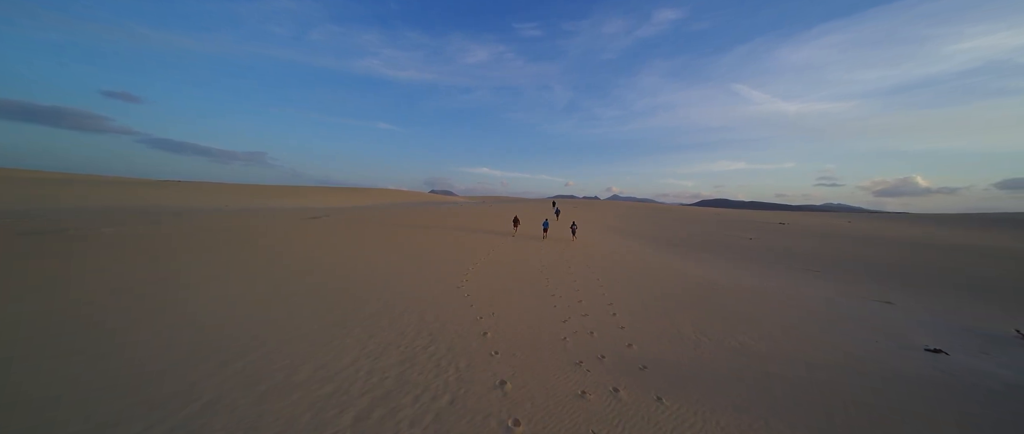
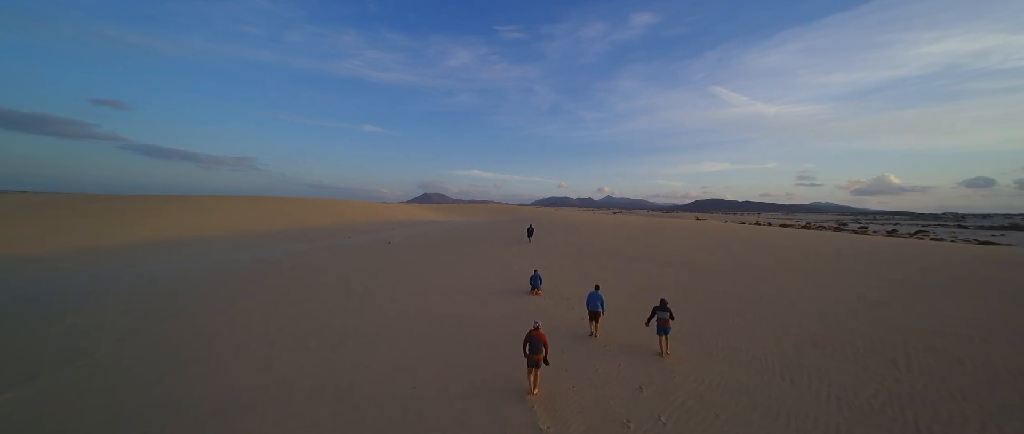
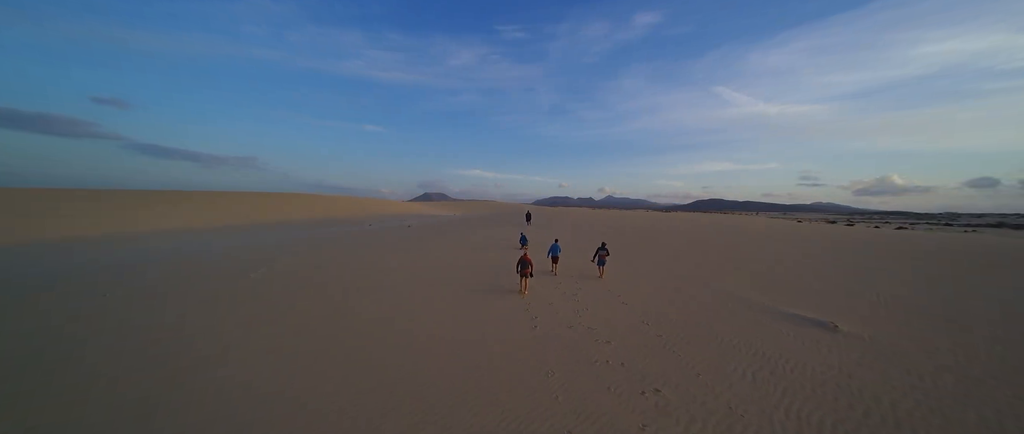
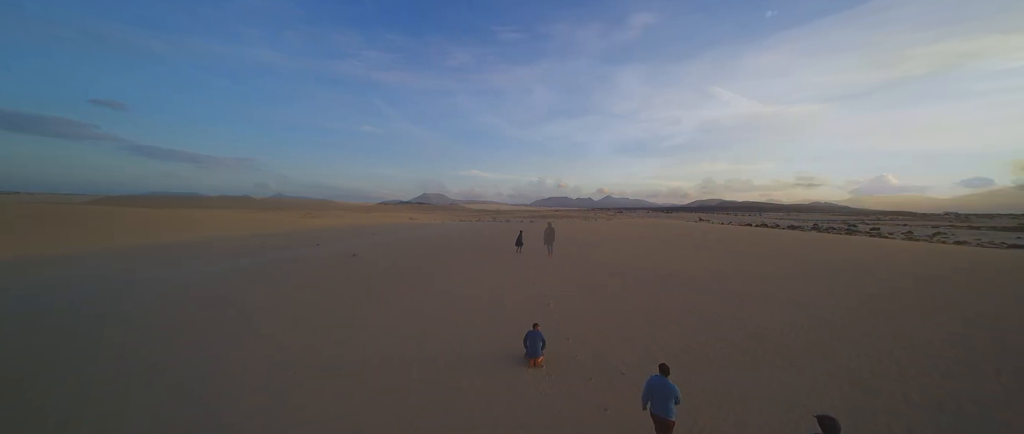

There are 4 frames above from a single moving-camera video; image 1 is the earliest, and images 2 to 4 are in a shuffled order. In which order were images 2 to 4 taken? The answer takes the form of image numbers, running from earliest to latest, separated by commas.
3, 2, 4
